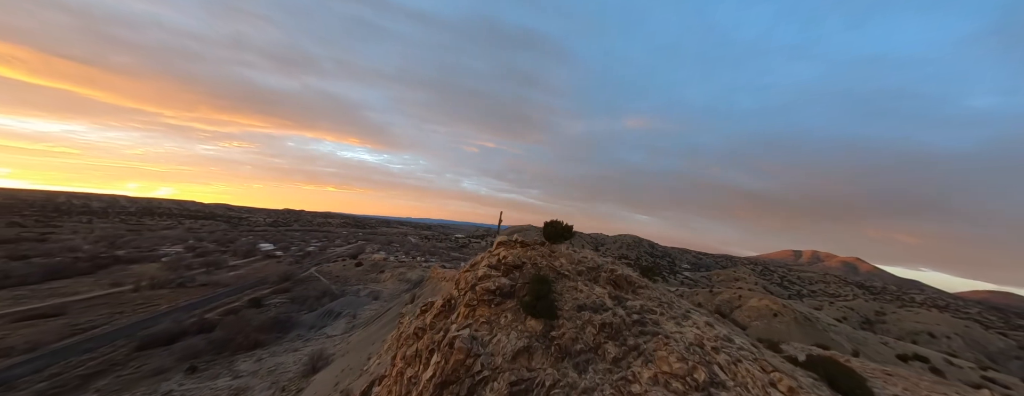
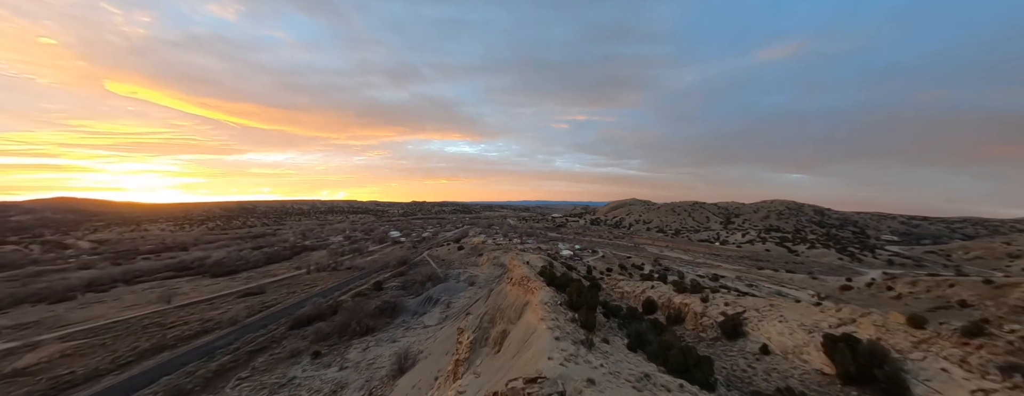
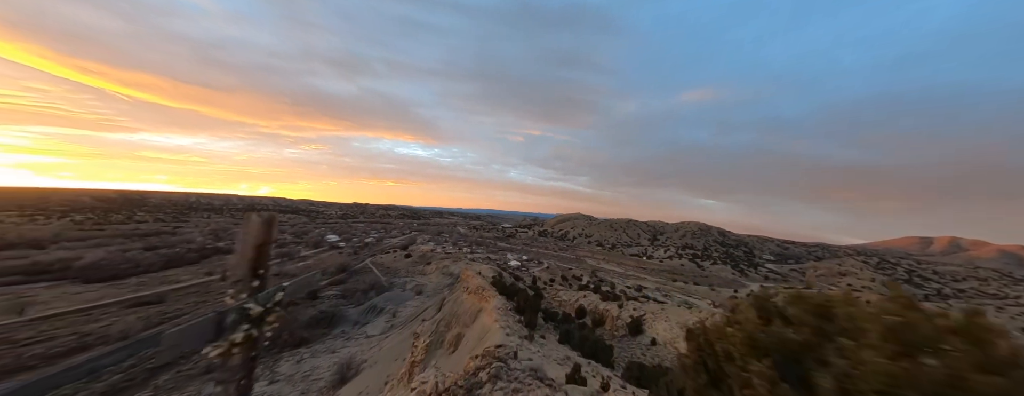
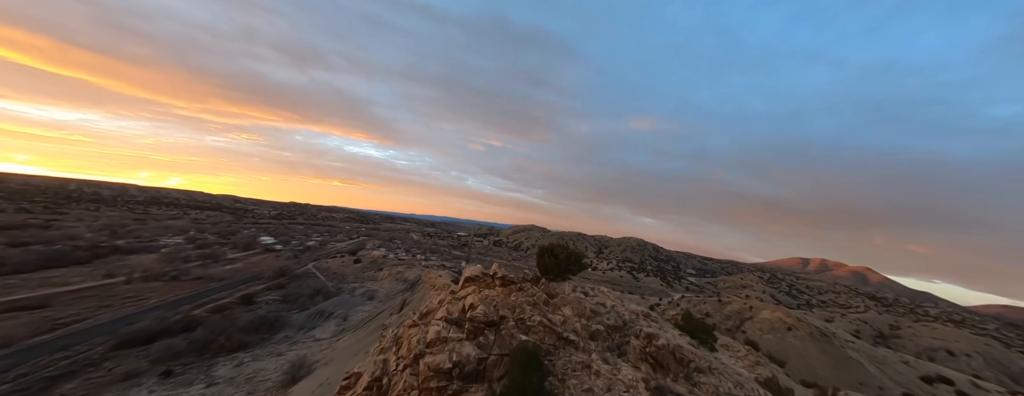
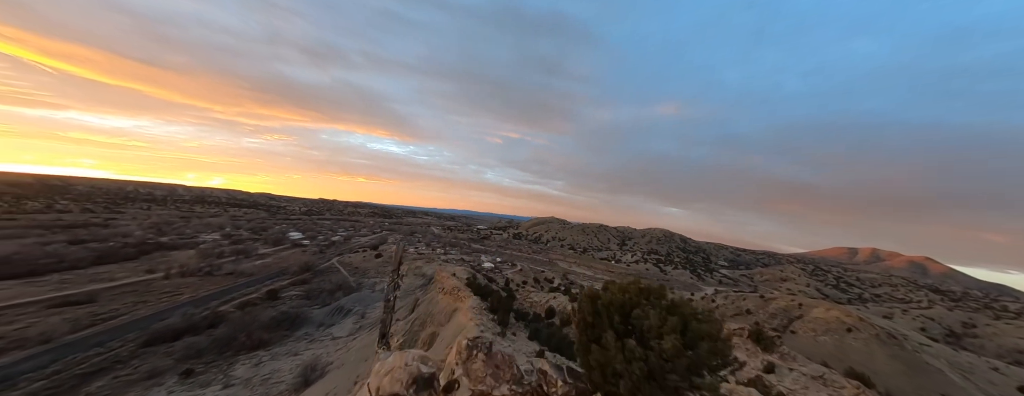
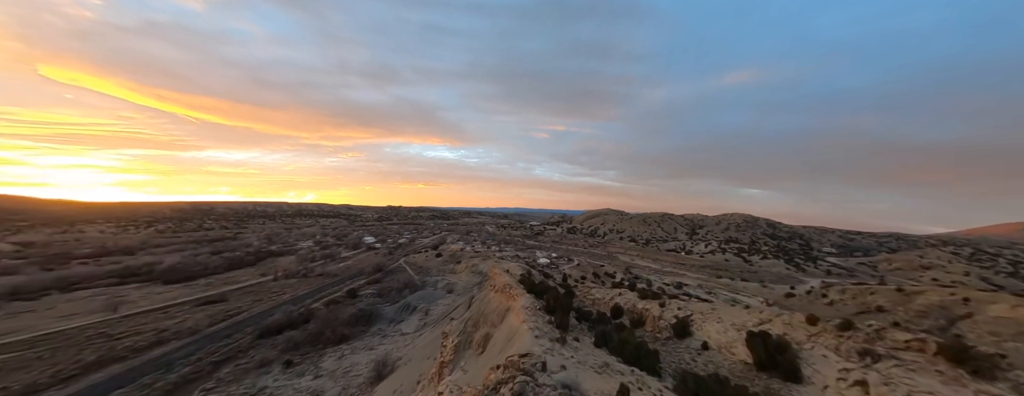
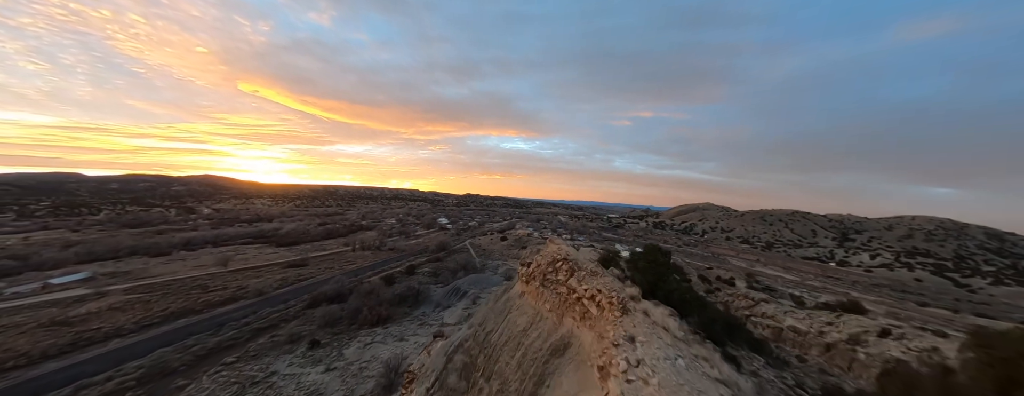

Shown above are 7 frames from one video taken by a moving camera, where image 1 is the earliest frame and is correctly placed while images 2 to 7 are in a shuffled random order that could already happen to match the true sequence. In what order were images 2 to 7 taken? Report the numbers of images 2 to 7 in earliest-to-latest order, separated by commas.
4, 5, 3, 6, 2, 7
